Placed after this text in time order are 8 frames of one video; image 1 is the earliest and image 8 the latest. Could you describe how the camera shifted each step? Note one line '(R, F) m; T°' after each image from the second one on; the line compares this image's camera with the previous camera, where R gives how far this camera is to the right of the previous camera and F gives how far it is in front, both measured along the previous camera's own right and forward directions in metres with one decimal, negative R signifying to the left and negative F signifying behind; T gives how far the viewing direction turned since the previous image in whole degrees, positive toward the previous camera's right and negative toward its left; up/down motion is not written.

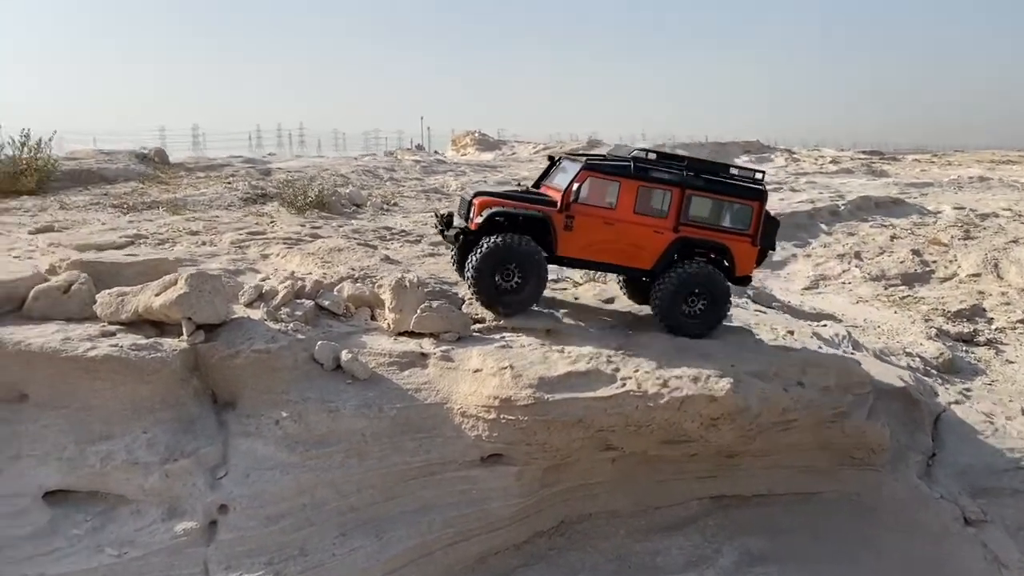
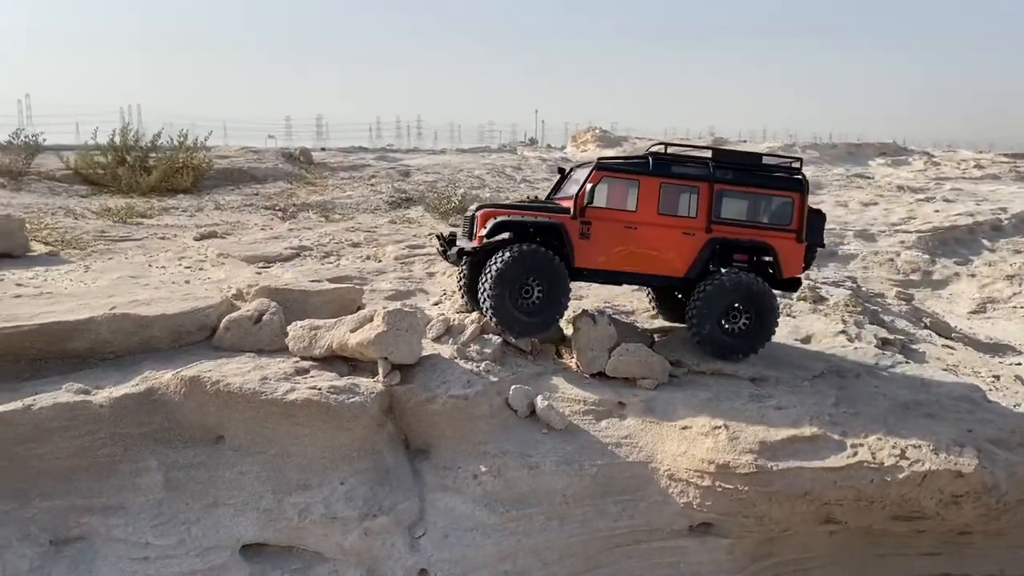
(-0.6, +0.5) m; -7°
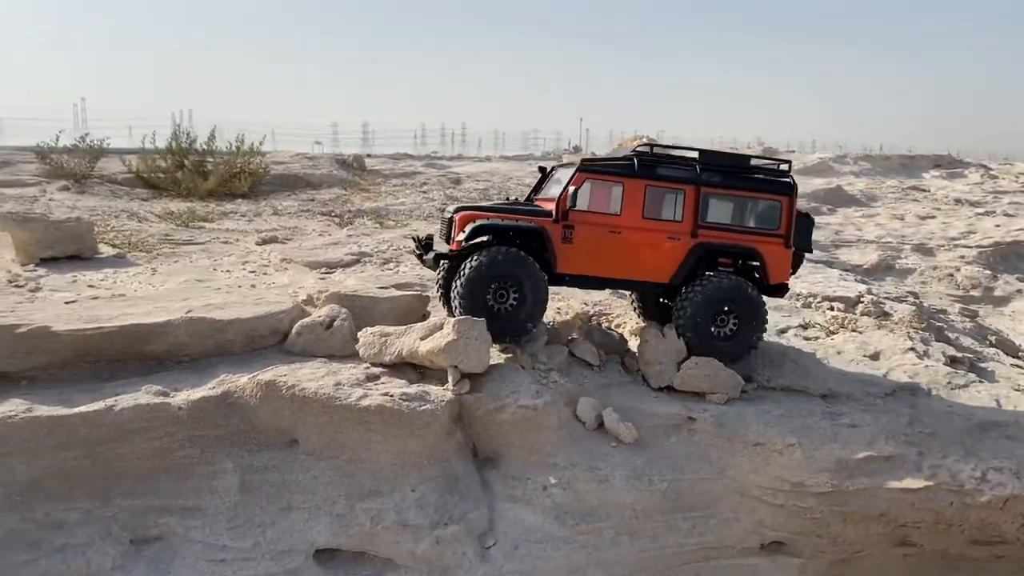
(-0.2, 0.0) m; -3°
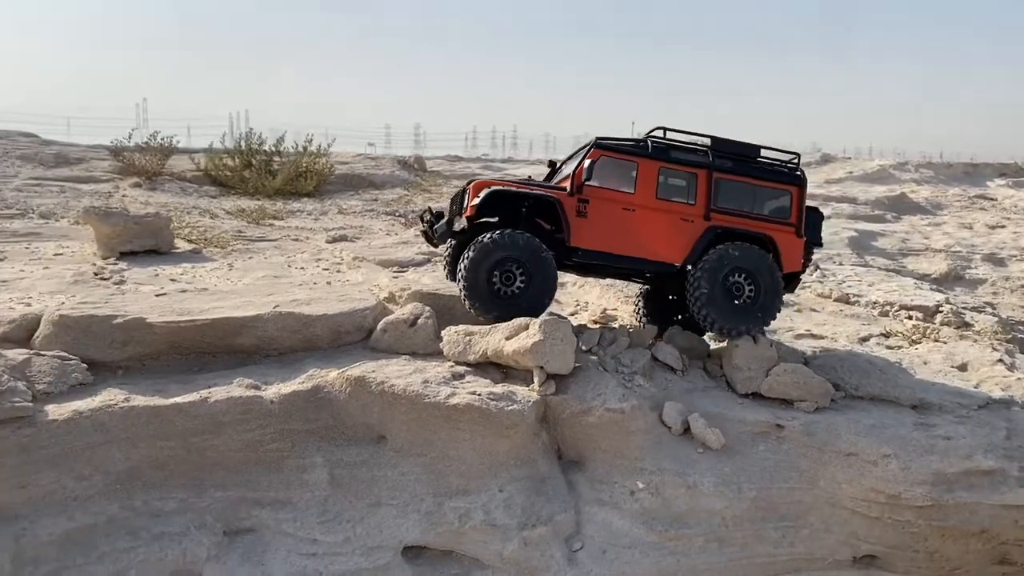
(-0.2, 0.0) m; -3°
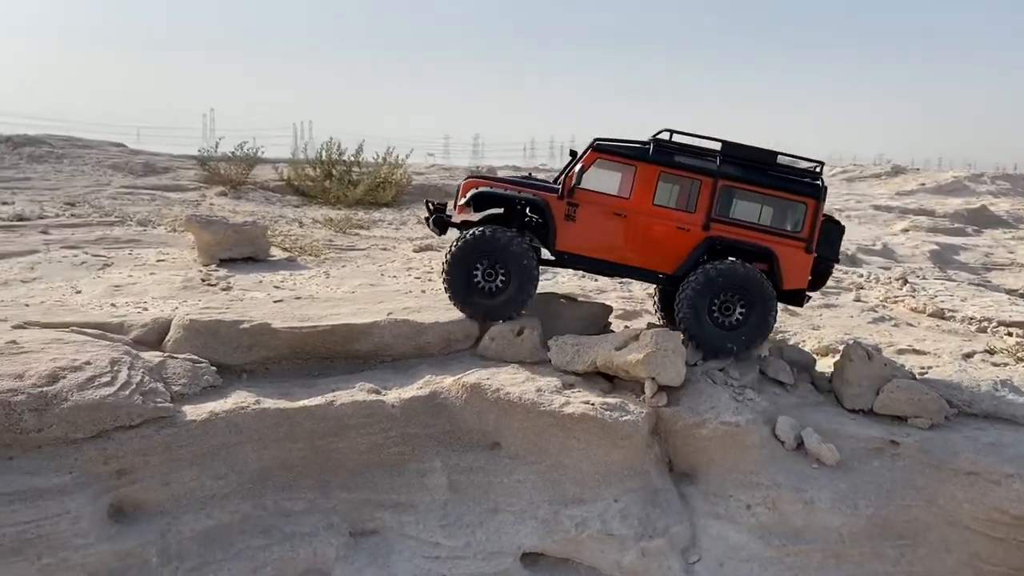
(-0.3, -0.1) m; -4°
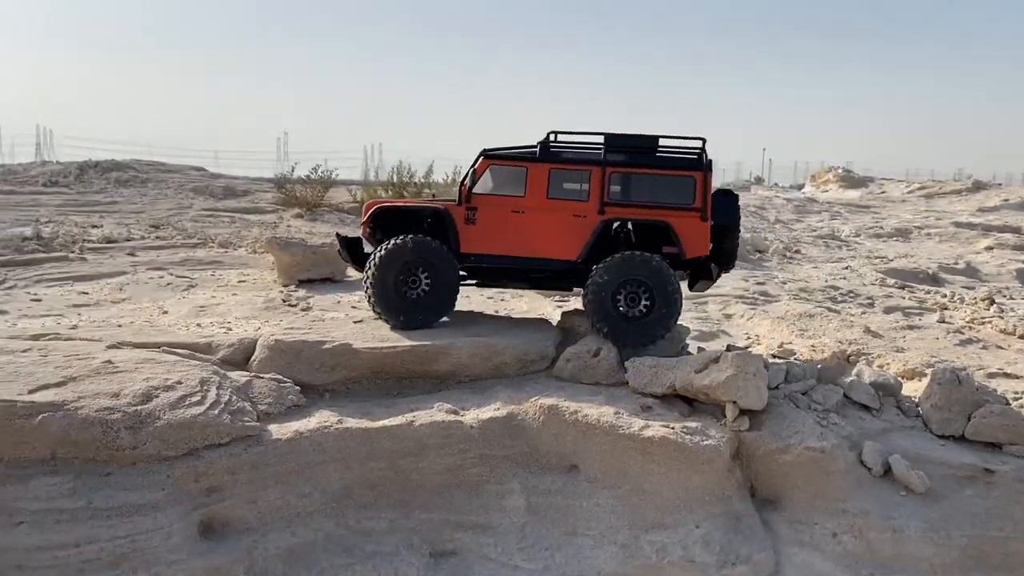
(-0.1, 0.0) m; -4°
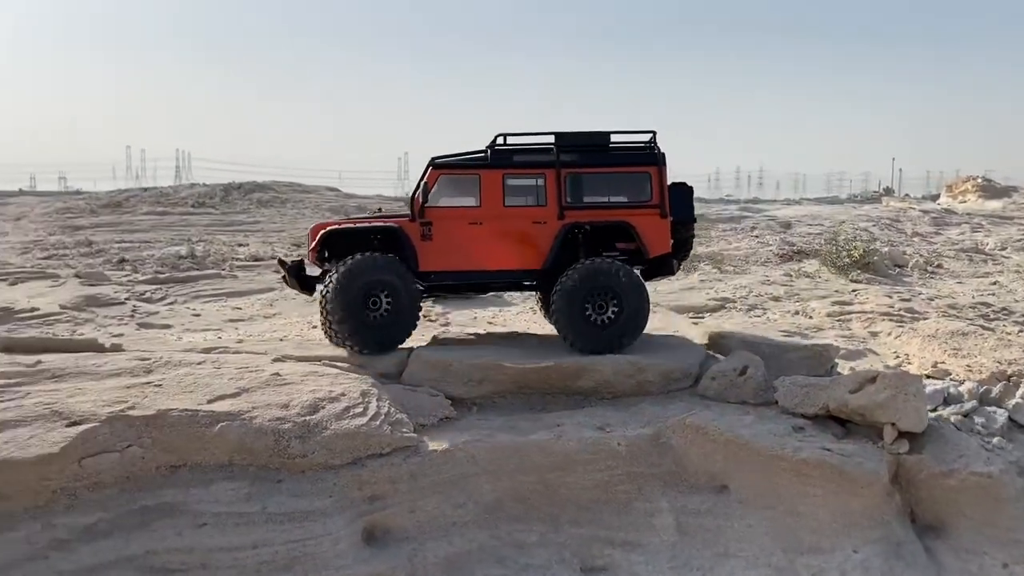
(-0.2, -0.1) m; -7°
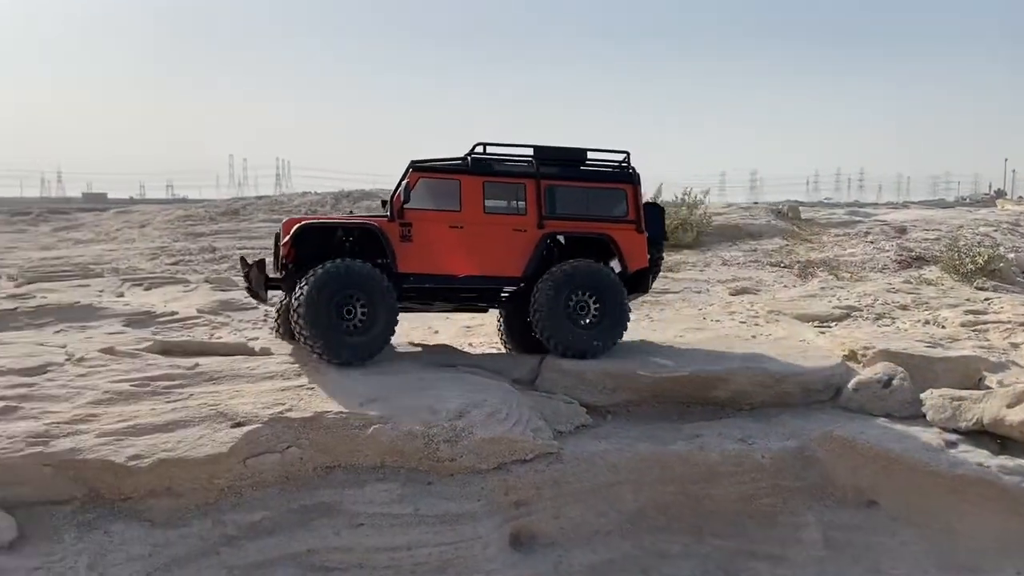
(-0.3, 0.0) m; -6°
